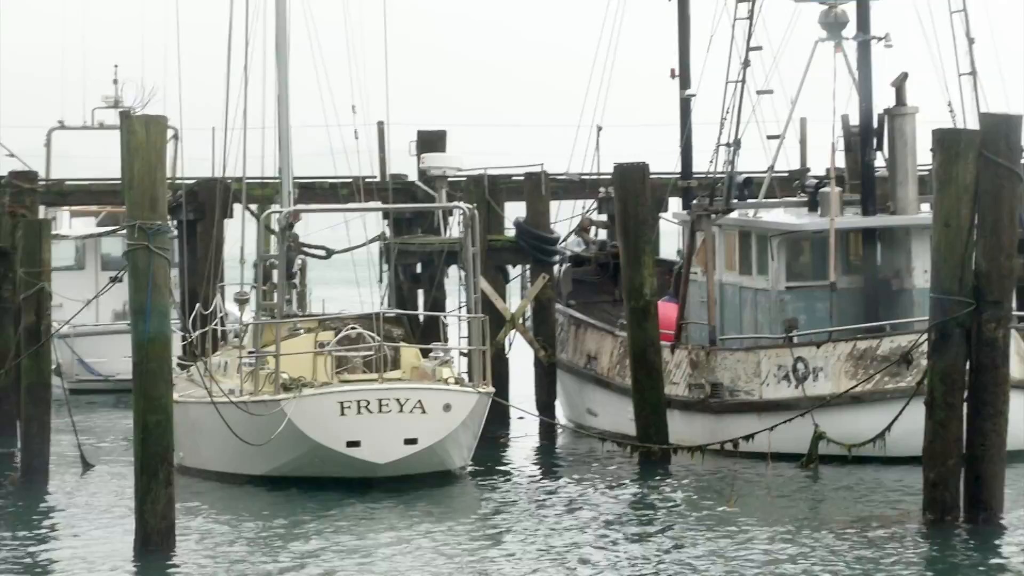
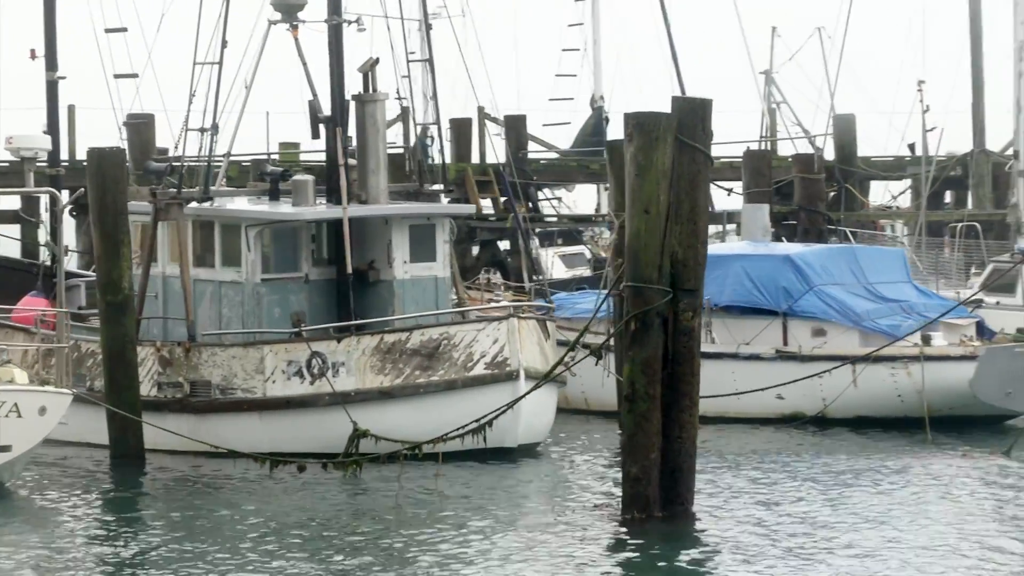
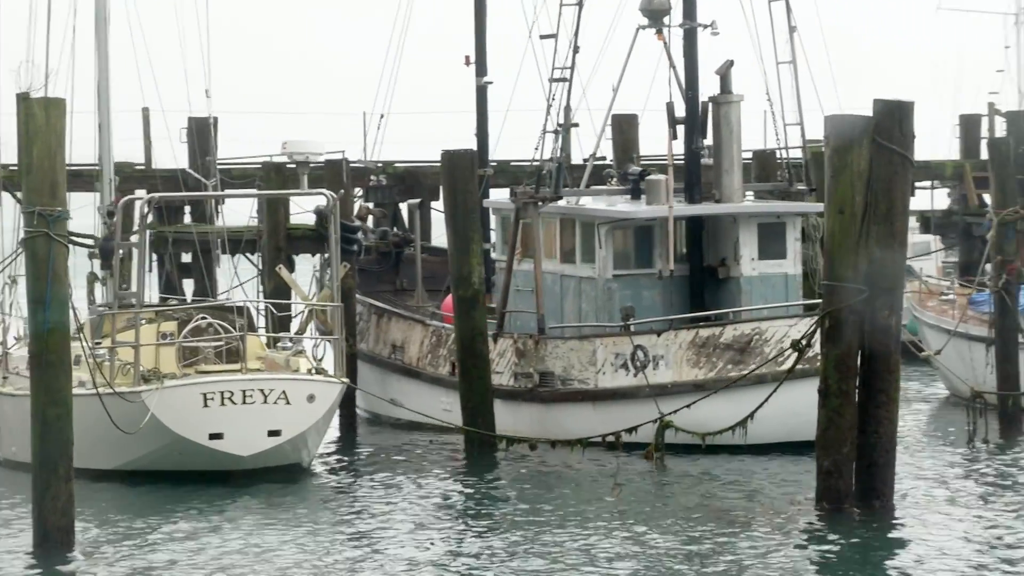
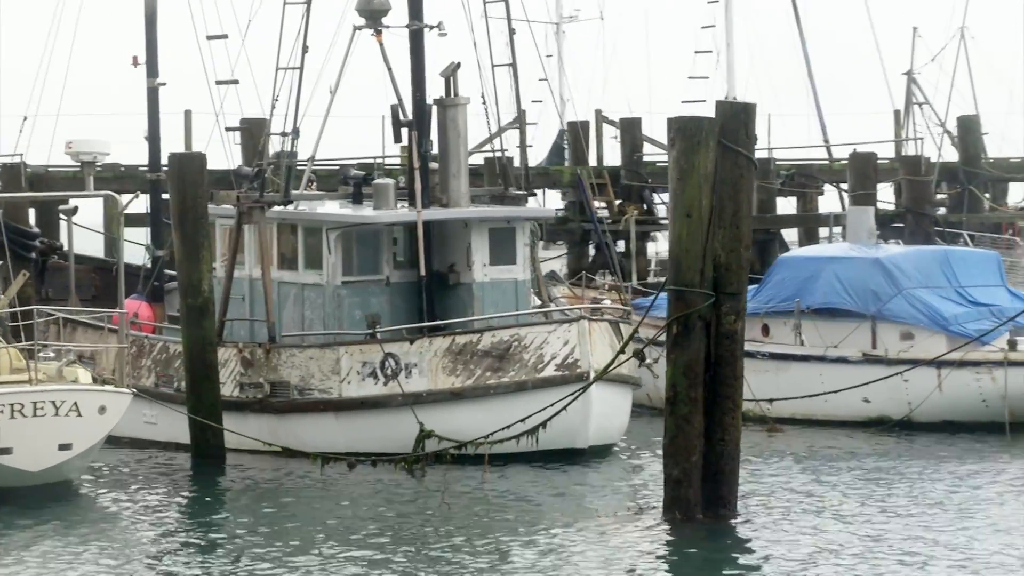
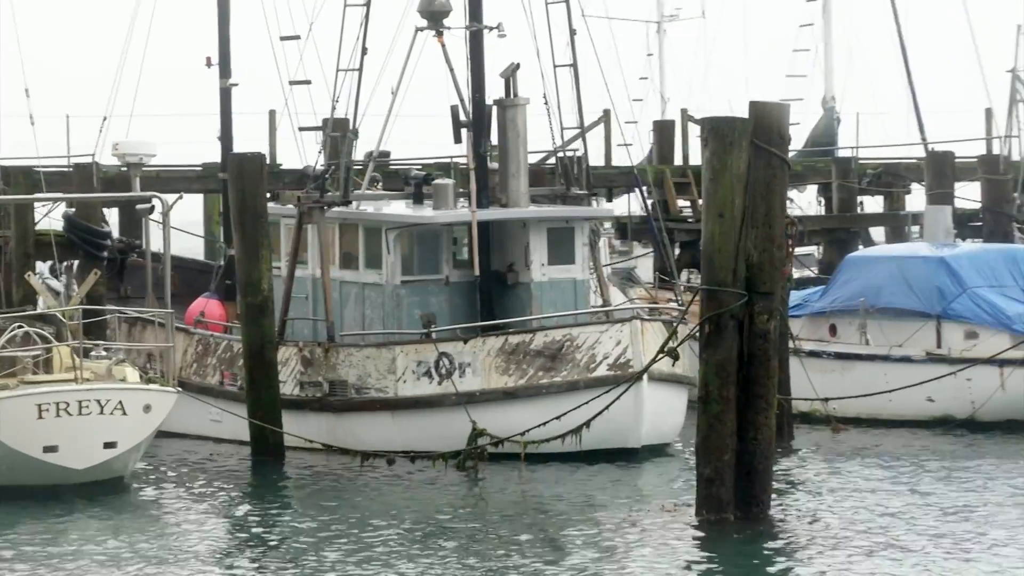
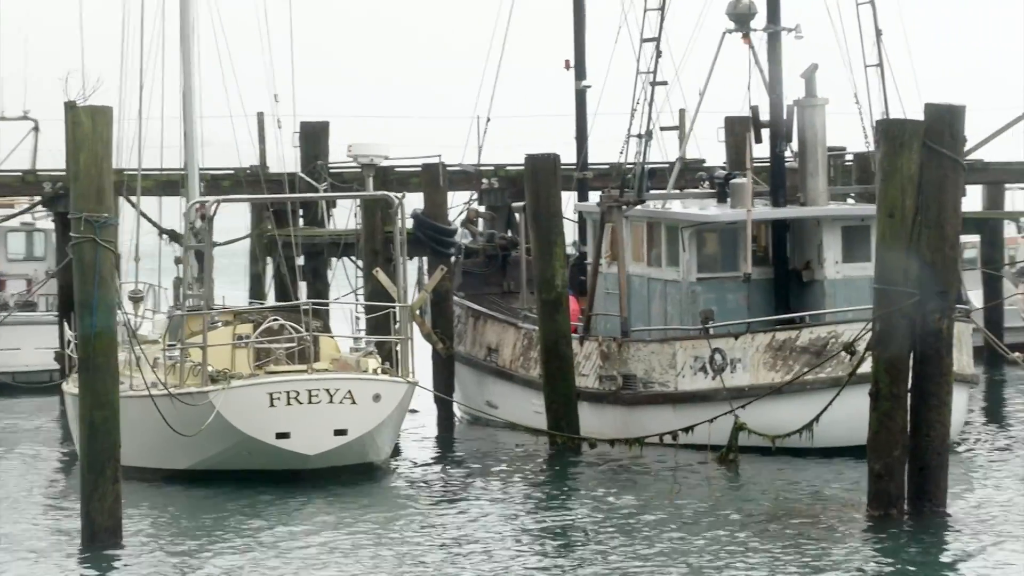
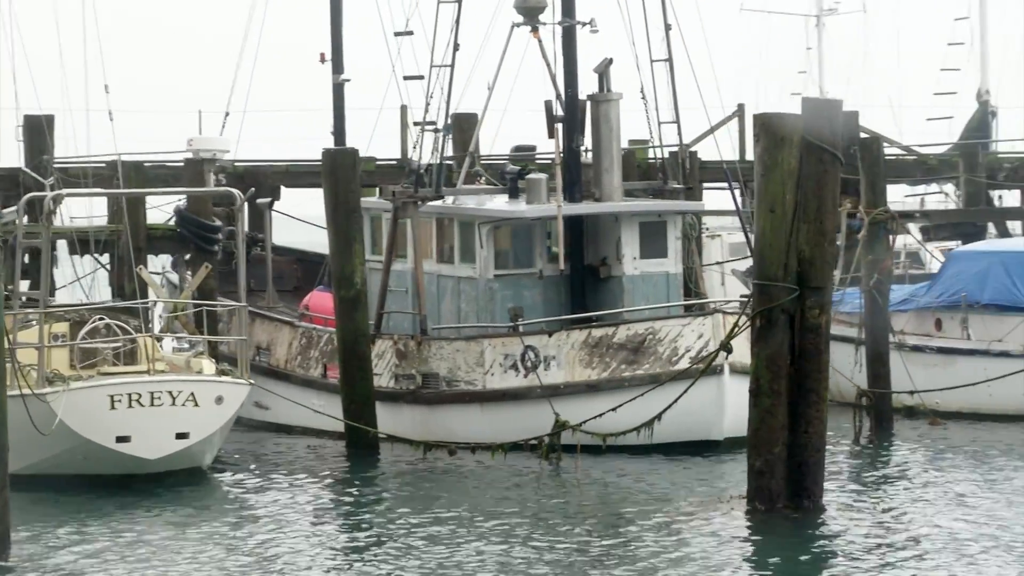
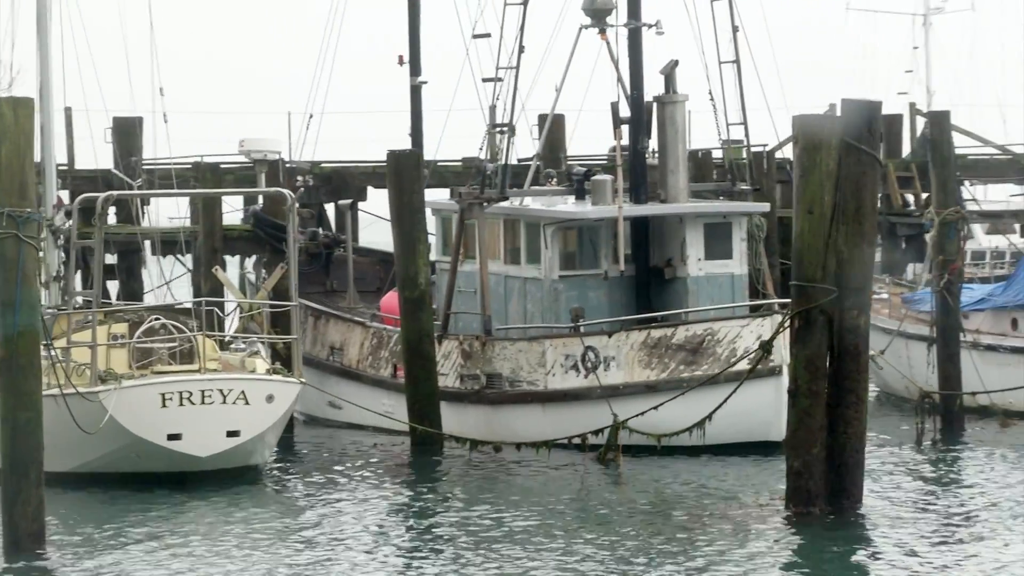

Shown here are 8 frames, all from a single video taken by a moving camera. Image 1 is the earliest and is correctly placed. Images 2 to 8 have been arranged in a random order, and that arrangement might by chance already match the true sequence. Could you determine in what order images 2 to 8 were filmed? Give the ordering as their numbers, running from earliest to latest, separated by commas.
6, 3, 8, 7, 5, 4, 2
